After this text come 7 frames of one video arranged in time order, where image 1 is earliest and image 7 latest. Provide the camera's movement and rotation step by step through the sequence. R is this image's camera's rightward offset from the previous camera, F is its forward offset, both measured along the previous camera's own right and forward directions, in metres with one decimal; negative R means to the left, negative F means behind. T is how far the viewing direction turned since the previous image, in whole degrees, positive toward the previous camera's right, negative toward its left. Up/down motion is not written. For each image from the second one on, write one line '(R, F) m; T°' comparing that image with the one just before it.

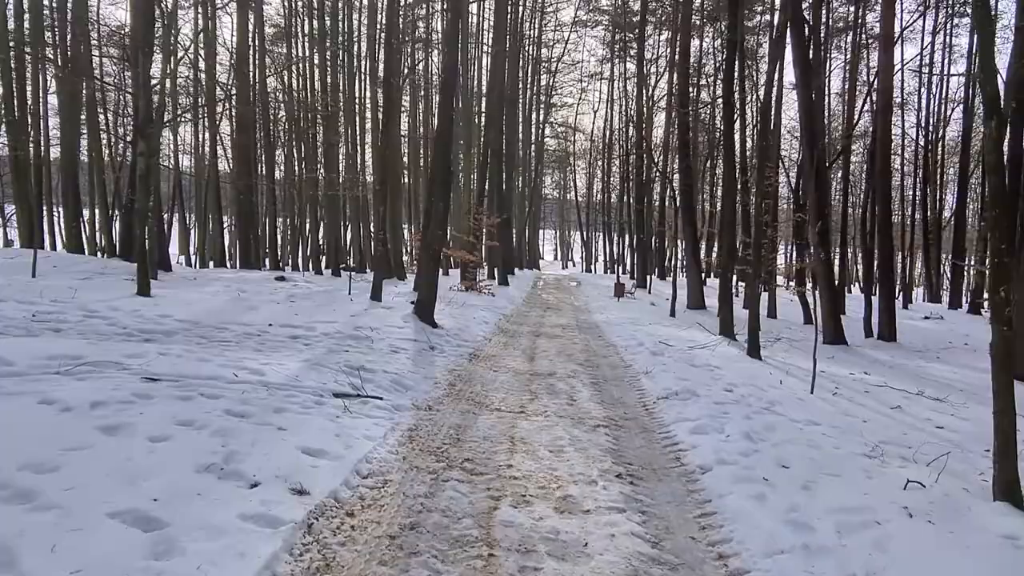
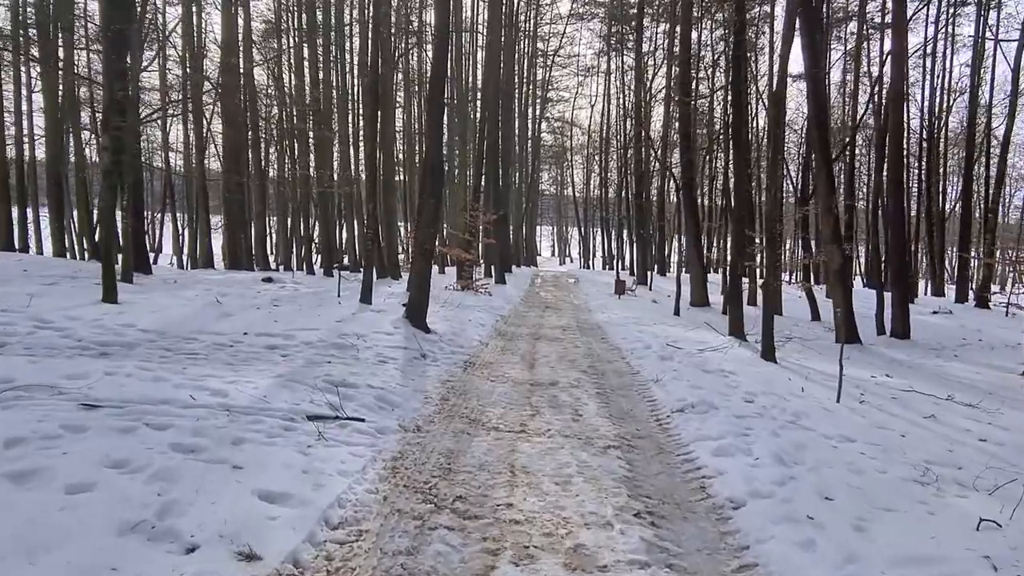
(0.0, +0.7) m; 0°
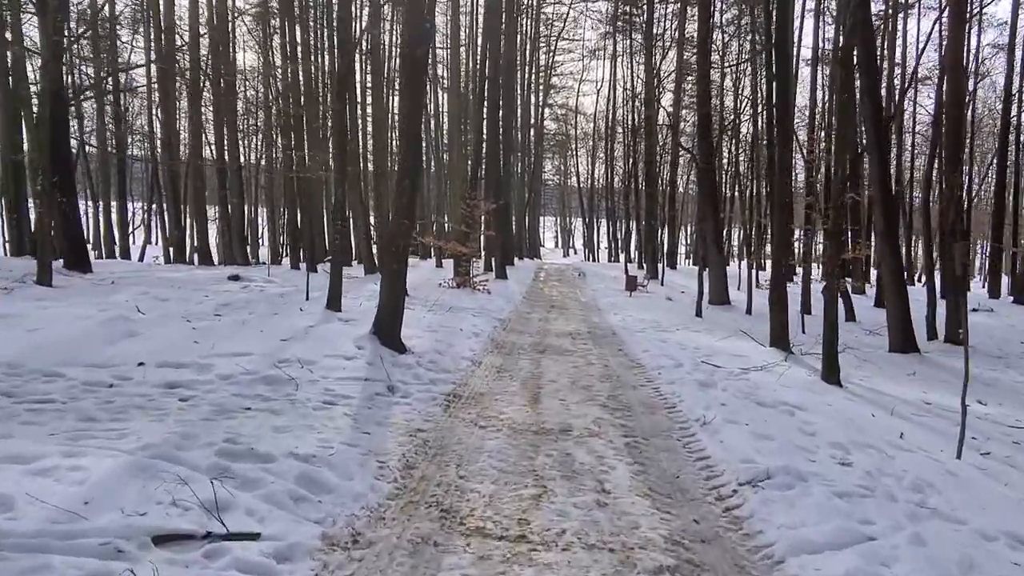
(+0.1, +2.1) m; 0°
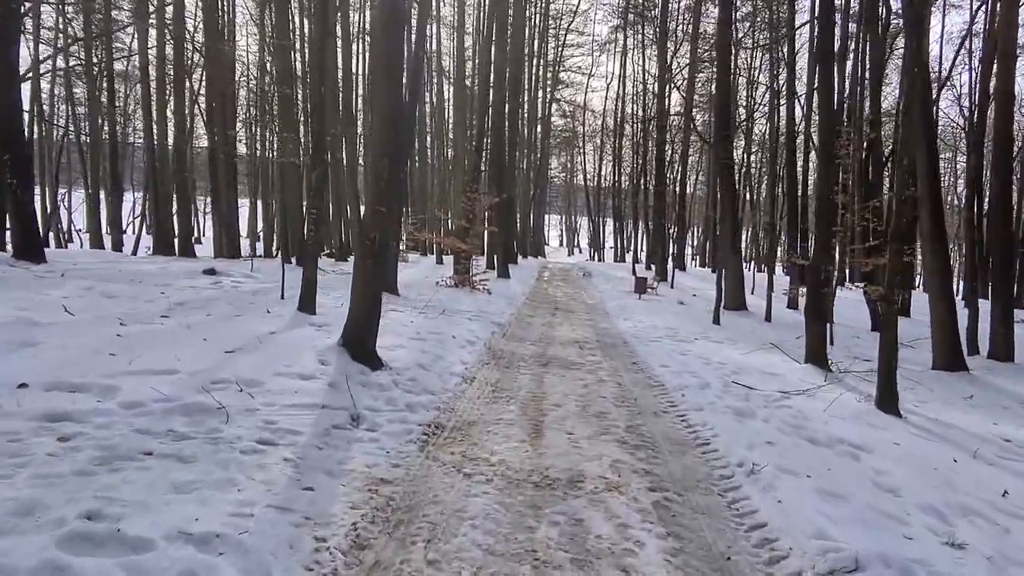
(0.0, +1.3) m; 0°
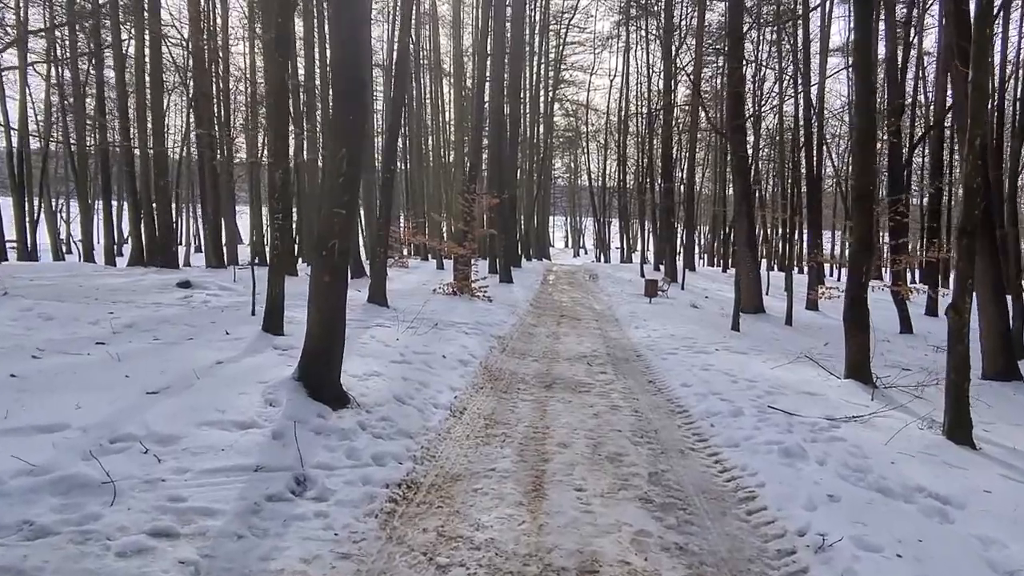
(+0.1, +1.1) m; 0°
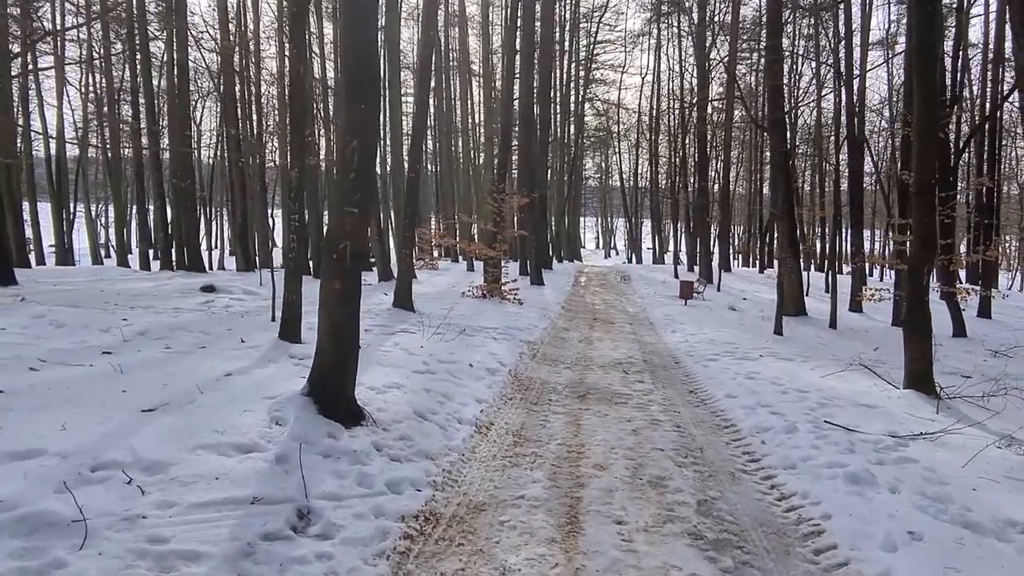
(0.0, +0.5) m; -2°
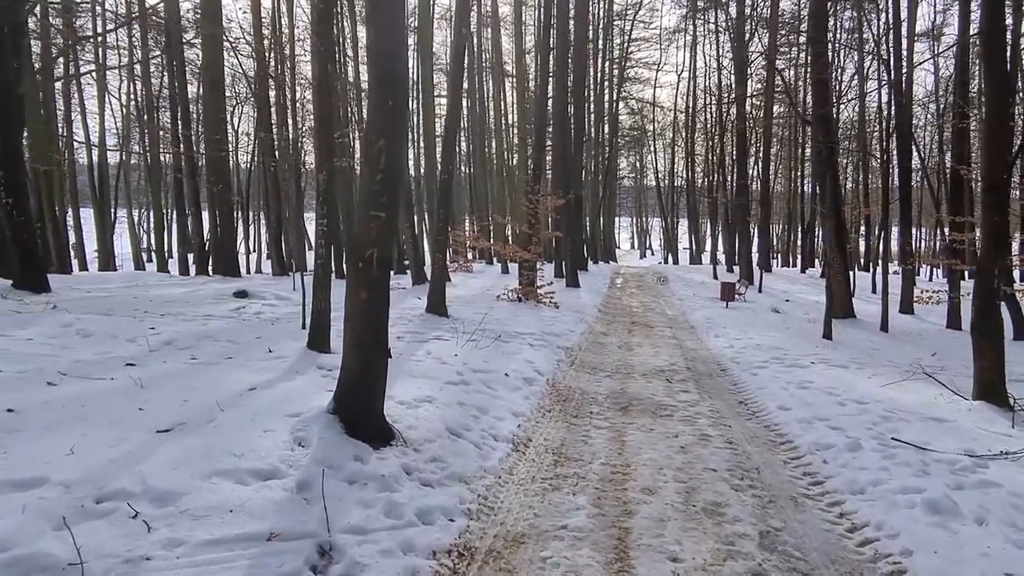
(0.0, +0.4) m; -3°
